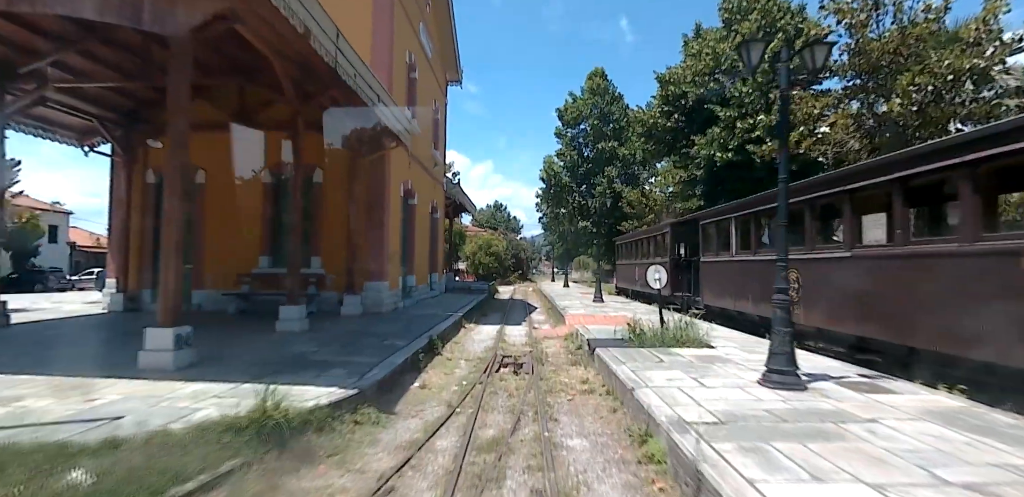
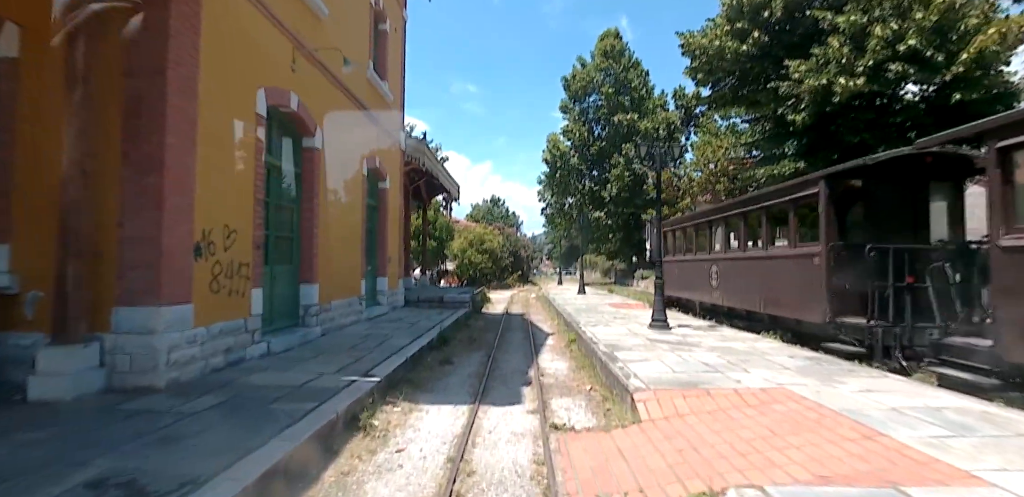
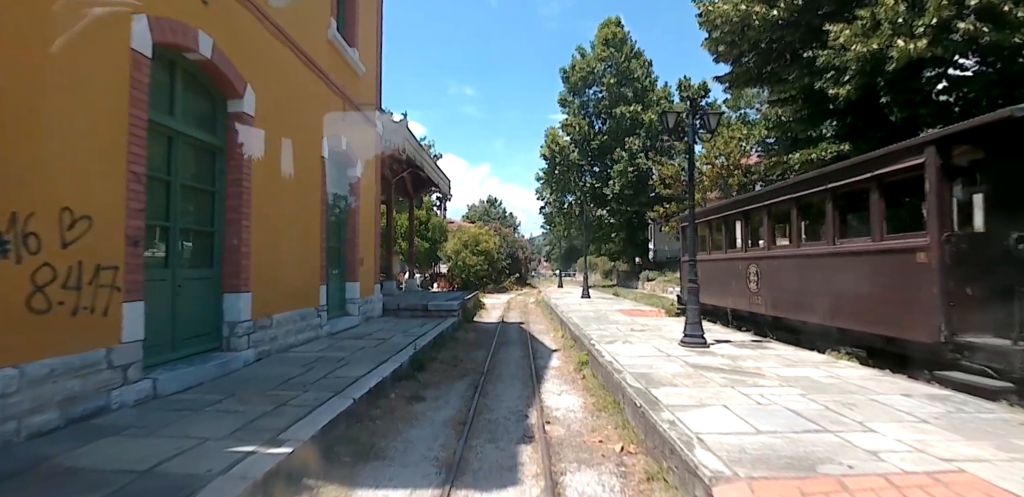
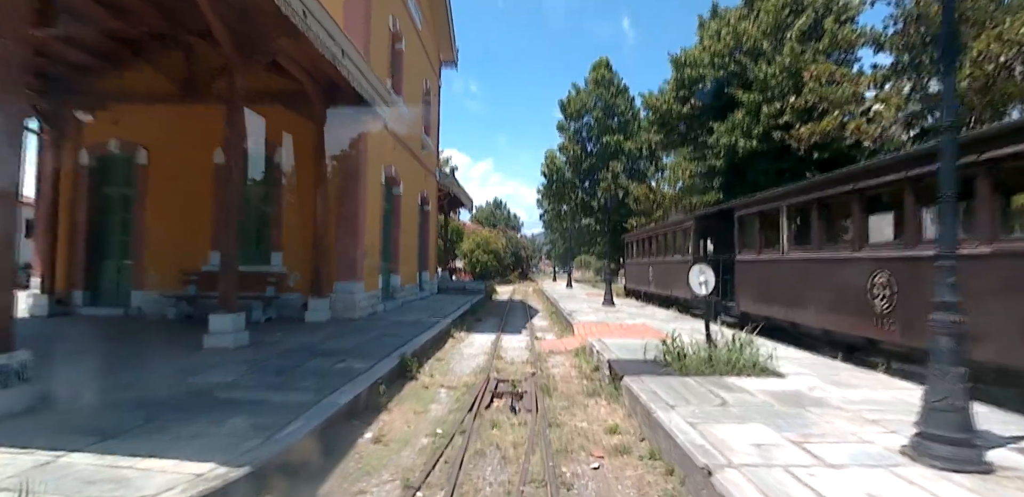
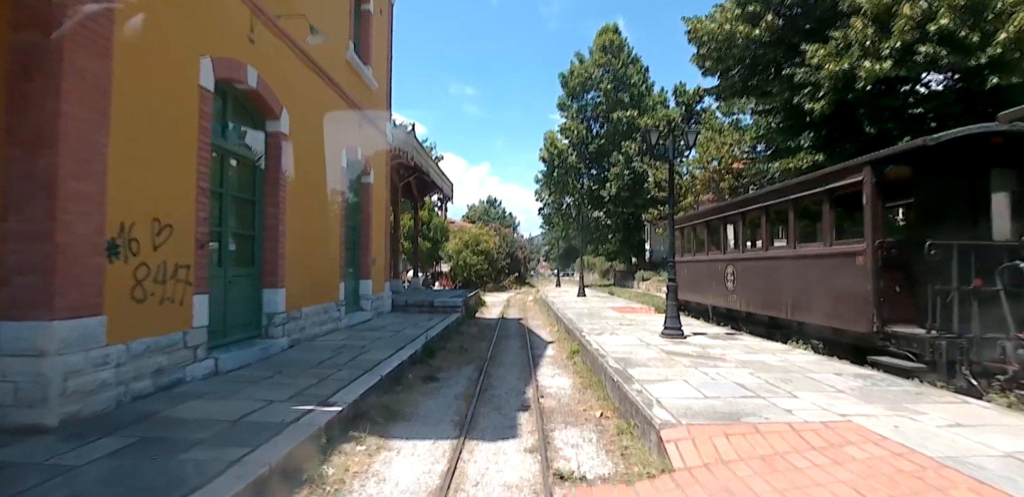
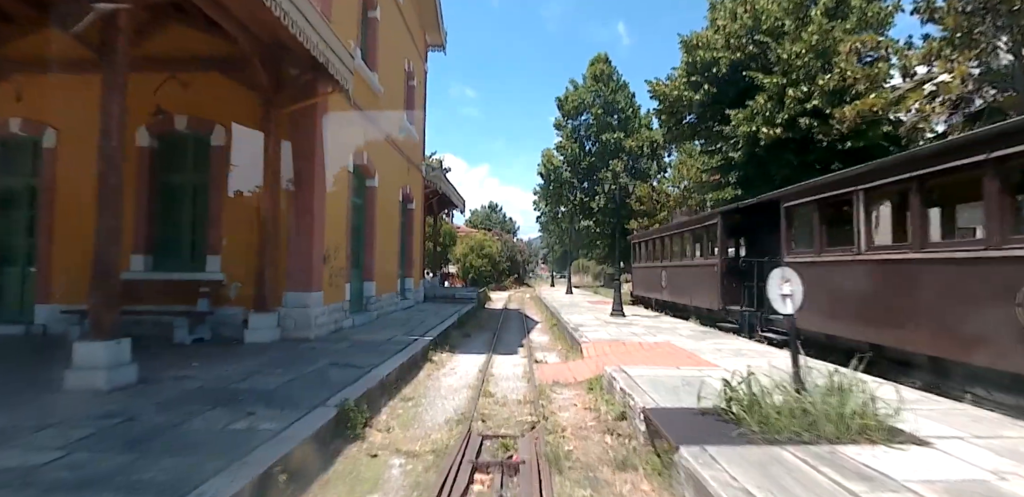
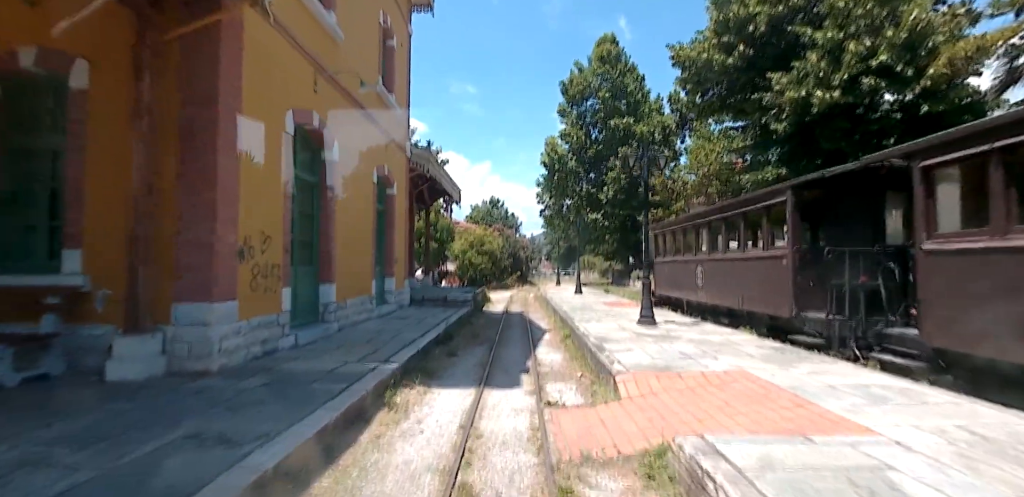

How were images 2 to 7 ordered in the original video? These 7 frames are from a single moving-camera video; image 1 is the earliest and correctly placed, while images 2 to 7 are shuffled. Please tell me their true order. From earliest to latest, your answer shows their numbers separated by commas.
4, 6, 7, 2, 5, 3
